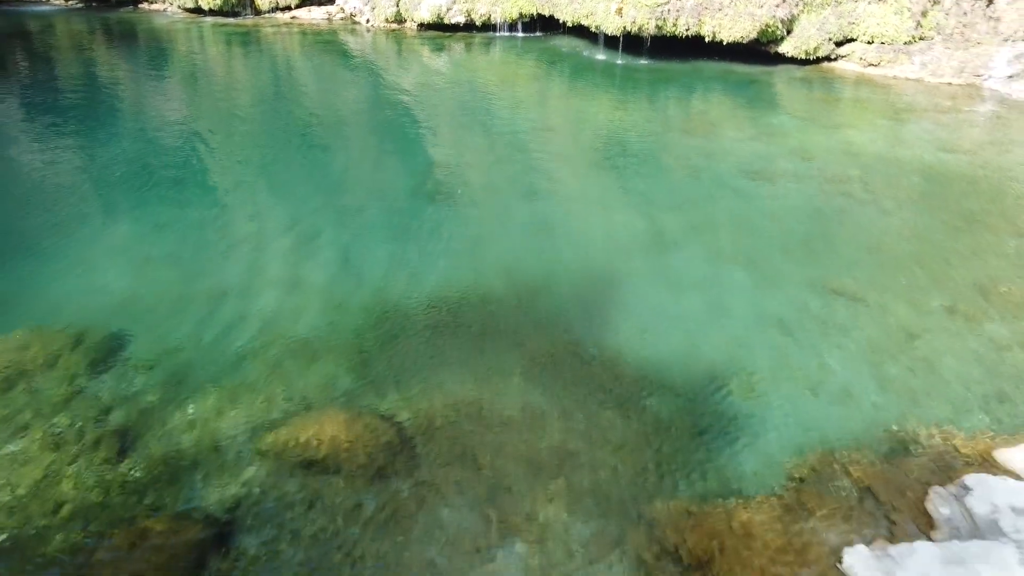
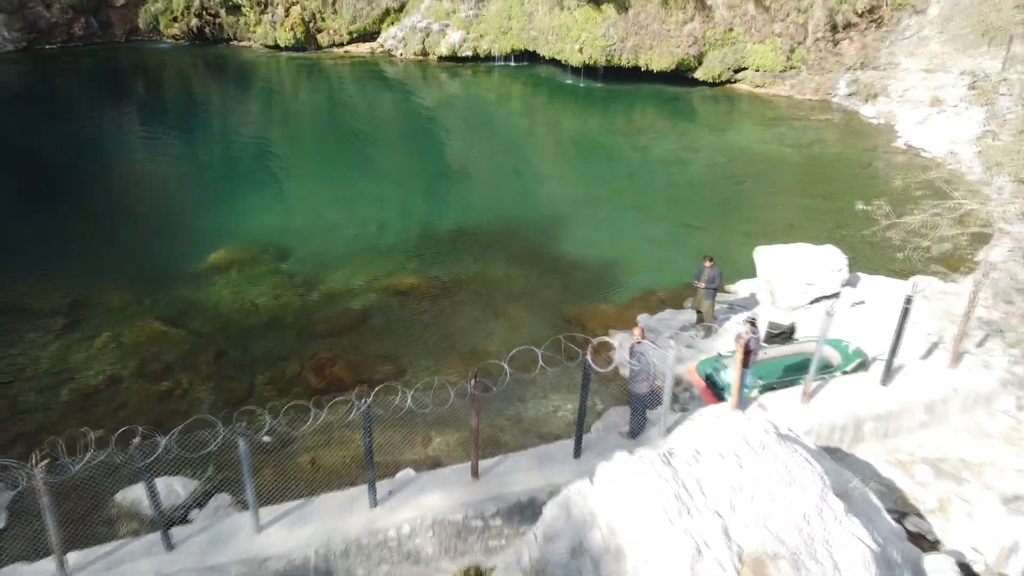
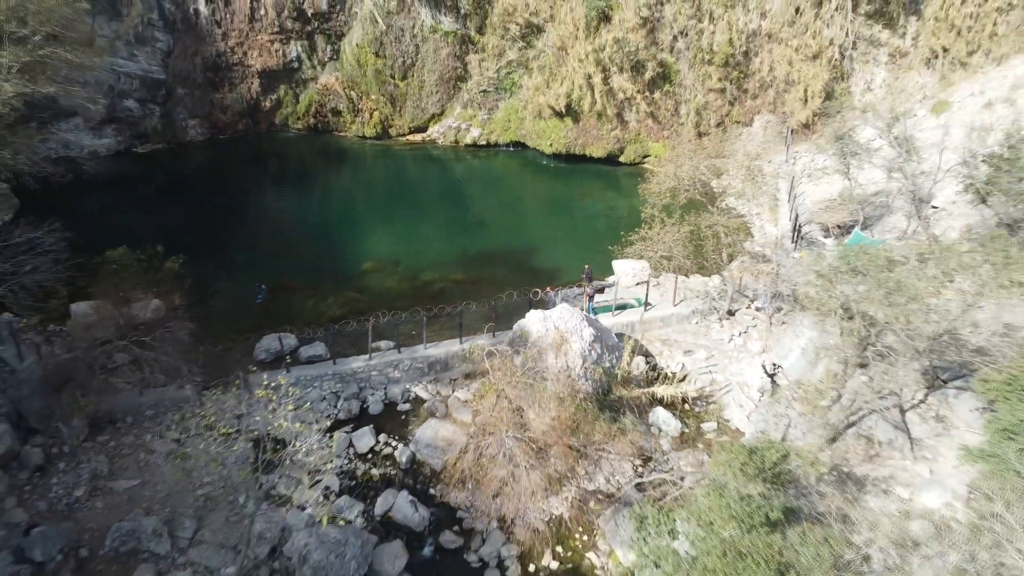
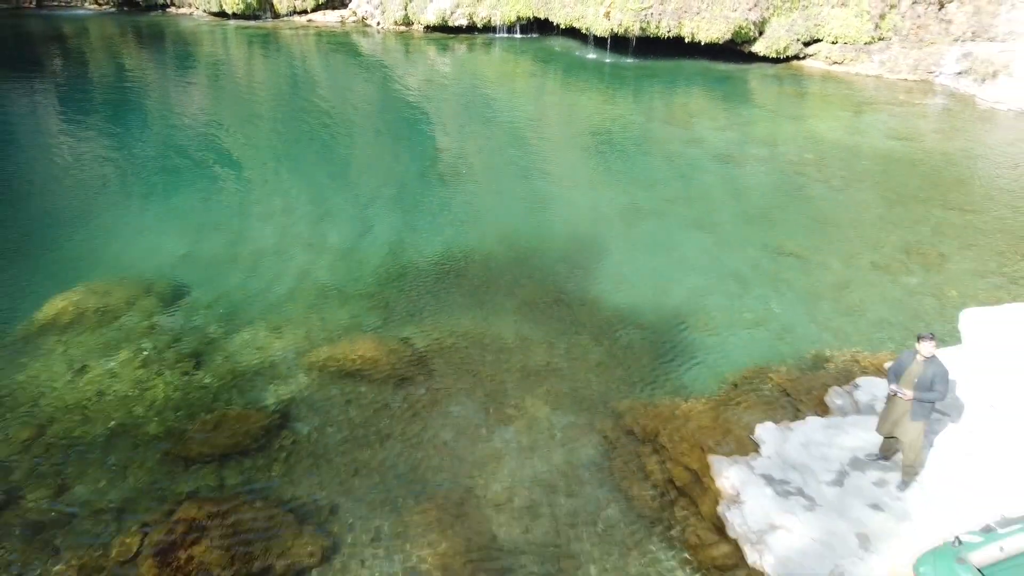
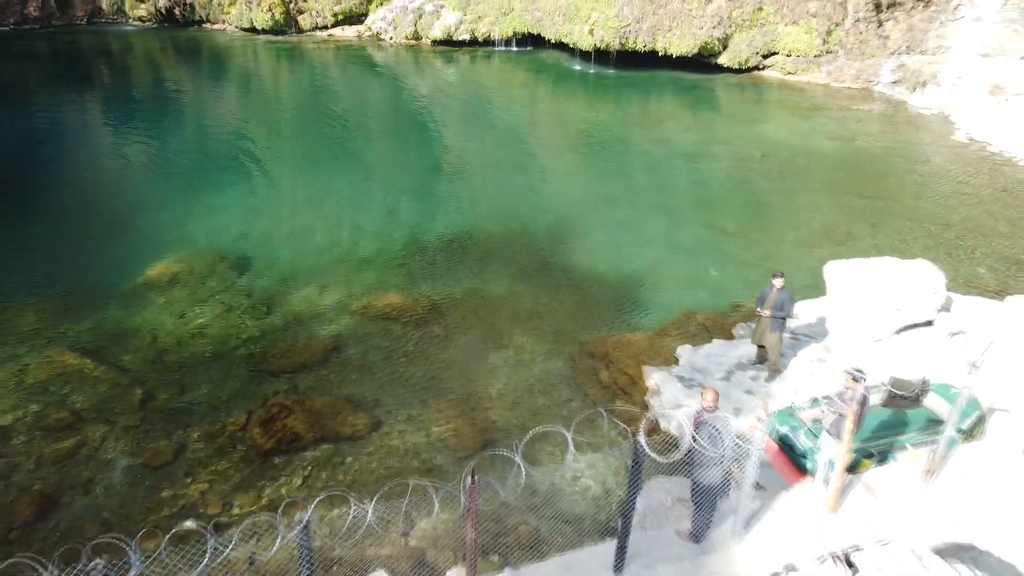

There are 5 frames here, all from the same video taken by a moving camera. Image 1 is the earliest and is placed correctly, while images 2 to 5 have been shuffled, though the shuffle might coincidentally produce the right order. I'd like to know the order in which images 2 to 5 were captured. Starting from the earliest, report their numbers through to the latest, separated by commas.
4, 5, 2, 3
